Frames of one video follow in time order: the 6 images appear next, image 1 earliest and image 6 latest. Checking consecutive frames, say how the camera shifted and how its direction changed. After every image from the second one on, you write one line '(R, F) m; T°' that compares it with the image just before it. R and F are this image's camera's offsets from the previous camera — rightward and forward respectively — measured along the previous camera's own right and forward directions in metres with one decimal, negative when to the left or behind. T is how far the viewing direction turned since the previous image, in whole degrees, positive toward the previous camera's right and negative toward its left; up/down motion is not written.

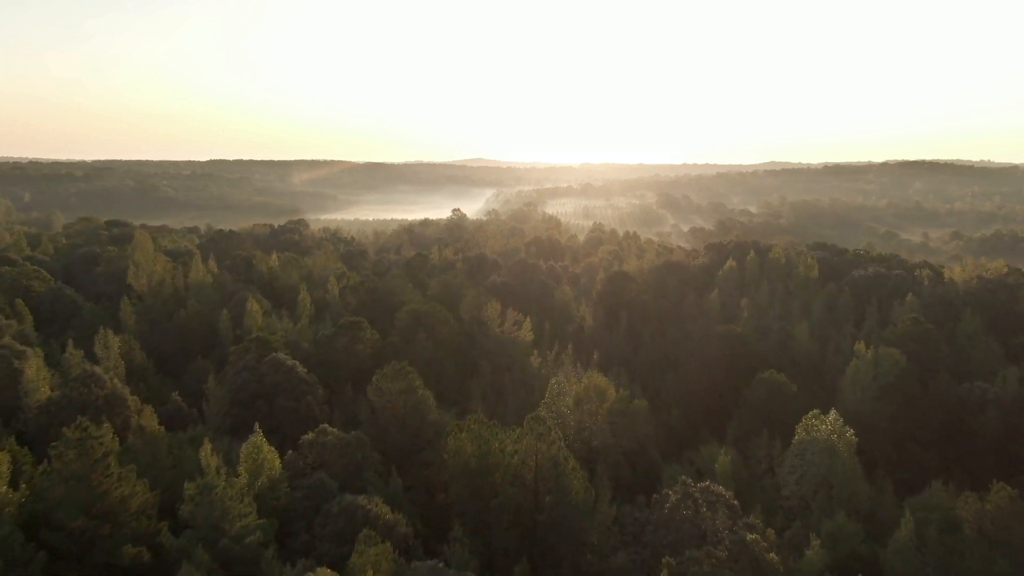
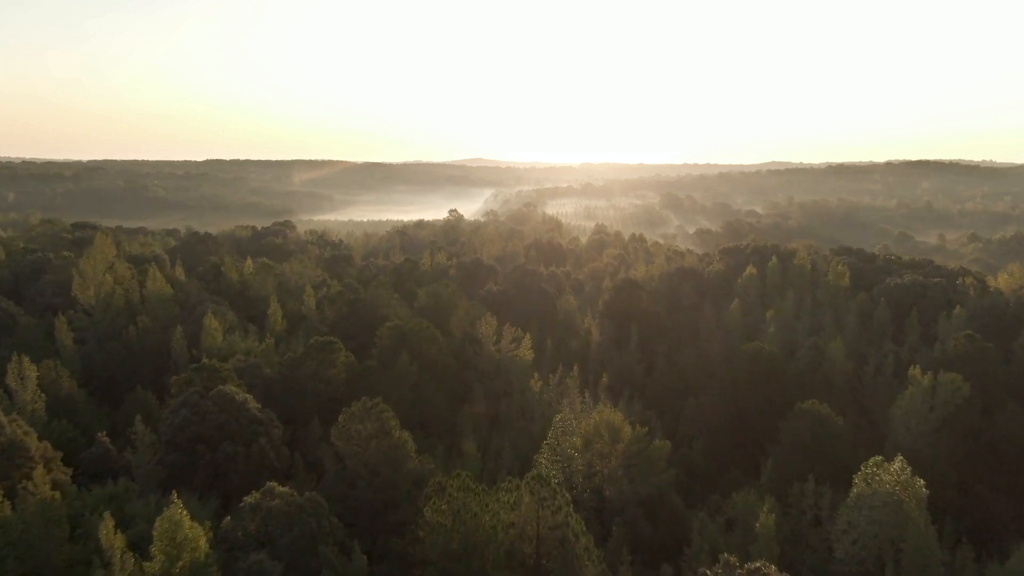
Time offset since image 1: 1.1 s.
(+0.2, +5.7) m; 0°
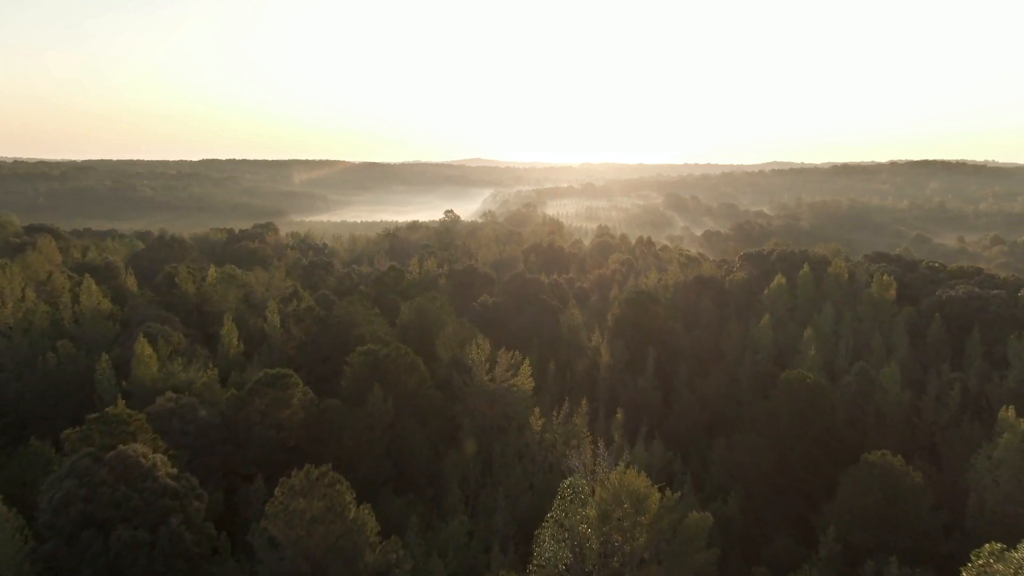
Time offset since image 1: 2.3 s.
(+0.2, +6.6) m; 0°
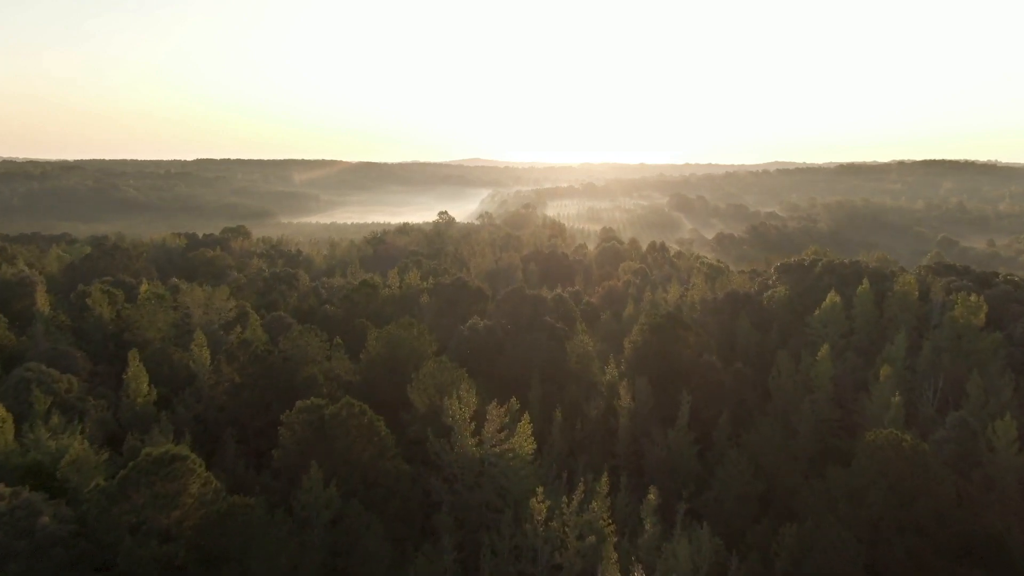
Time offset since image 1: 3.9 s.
(+0.2, +8.9) m; 0°
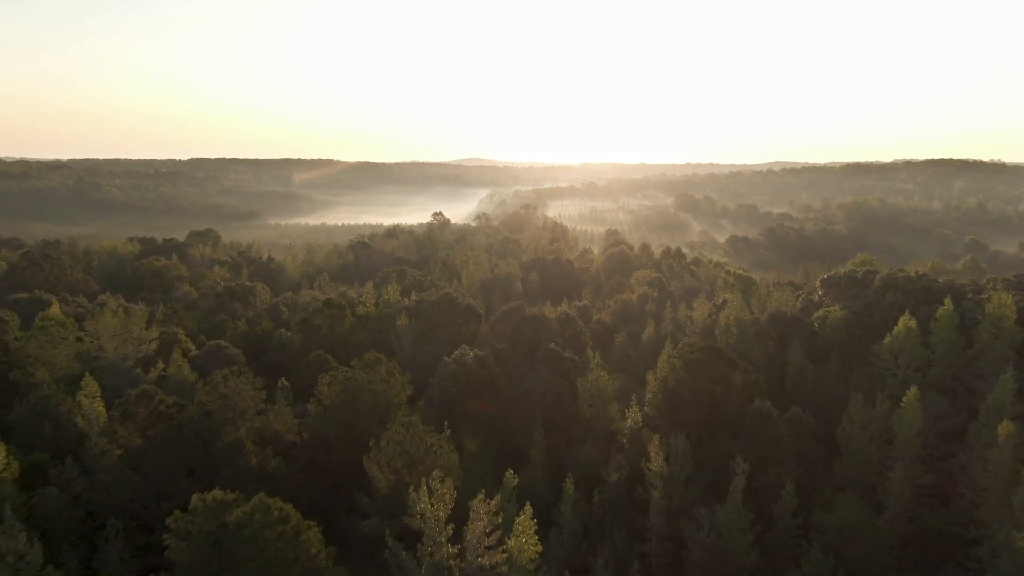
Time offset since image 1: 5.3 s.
(+0.1, +8.0) m; 0°
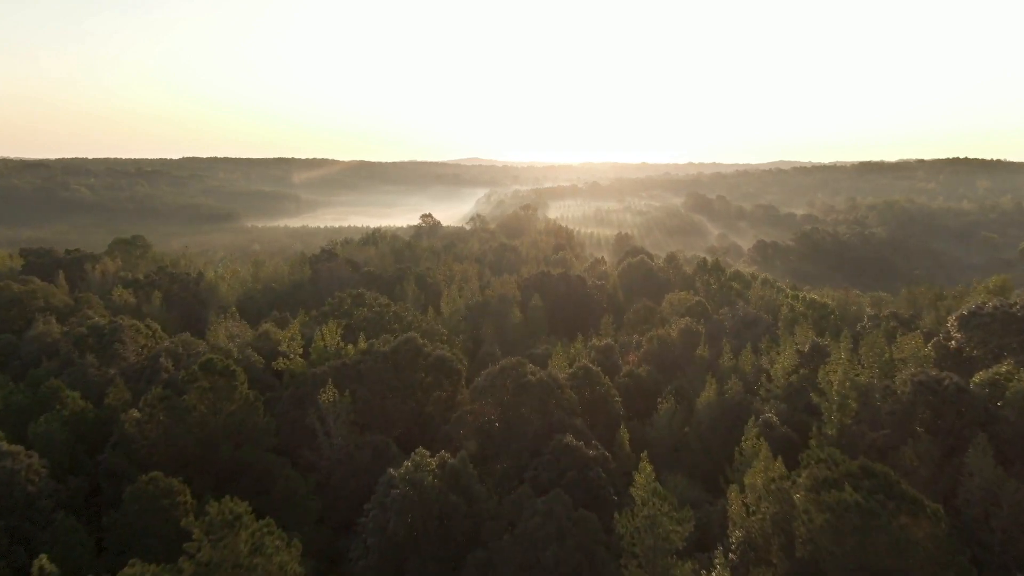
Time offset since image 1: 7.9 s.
(+0.2, +13.6) m; 0°
